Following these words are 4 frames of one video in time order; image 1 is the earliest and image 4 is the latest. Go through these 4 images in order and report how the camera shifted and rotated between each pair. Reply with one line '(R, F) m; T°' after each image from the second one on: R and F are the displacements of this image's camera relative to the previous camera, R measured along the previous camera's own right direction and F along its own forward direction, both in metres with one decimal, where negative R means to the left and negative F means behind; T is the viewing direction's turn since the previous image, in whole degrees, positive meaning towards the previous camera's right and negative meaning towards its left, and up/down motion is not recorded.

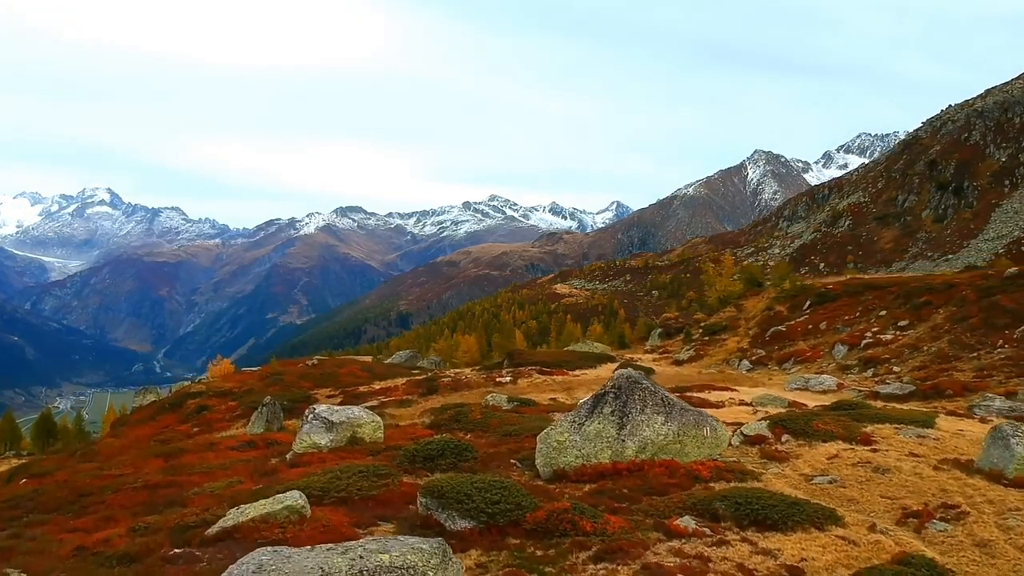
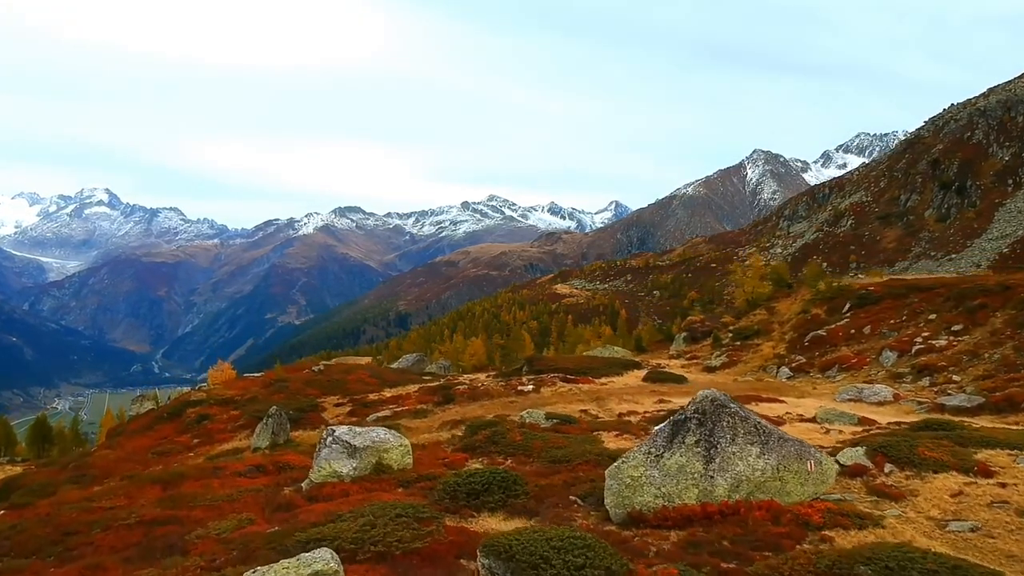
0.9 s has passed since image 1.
(-1.8, +3.0) m; 0°
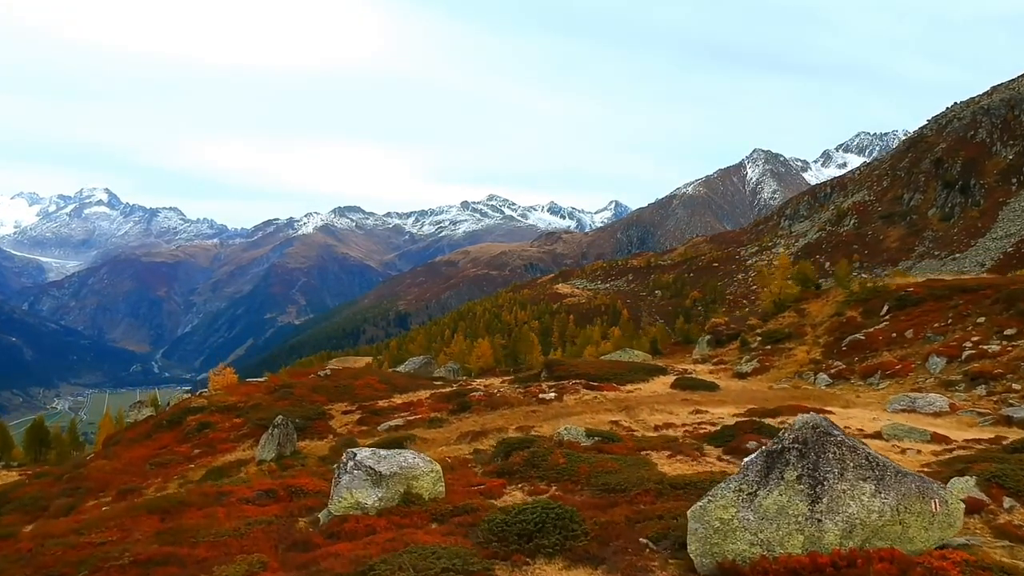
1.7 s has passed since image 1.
(-1.5, +2.5) m; 0°
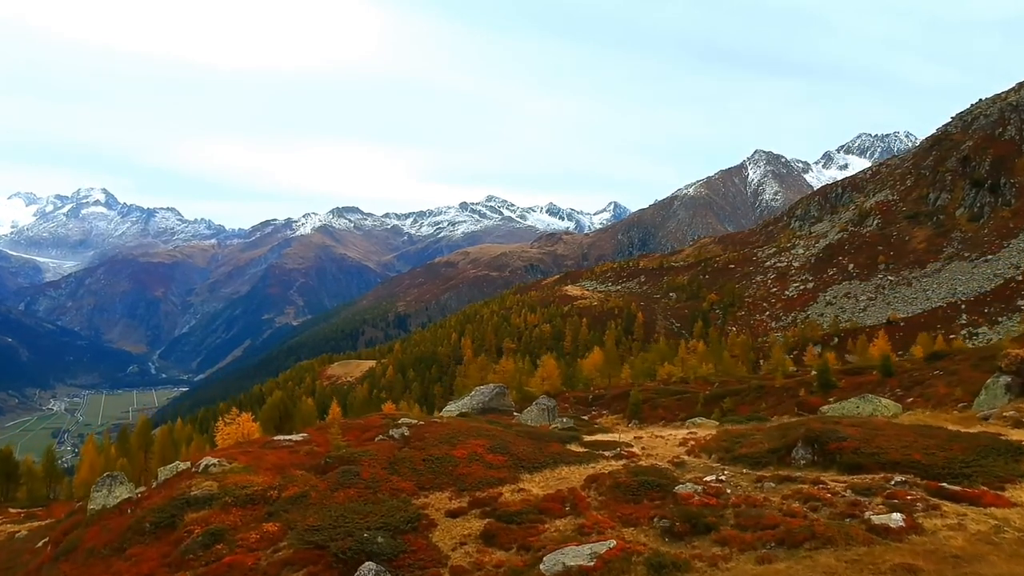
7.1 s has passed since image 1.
(-11.0, +19.6) m; 0°
